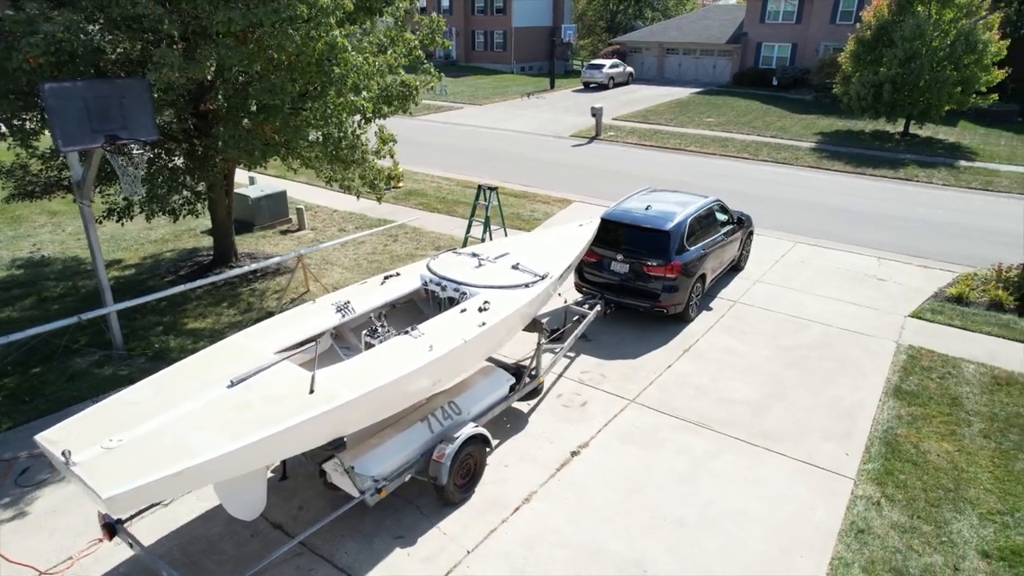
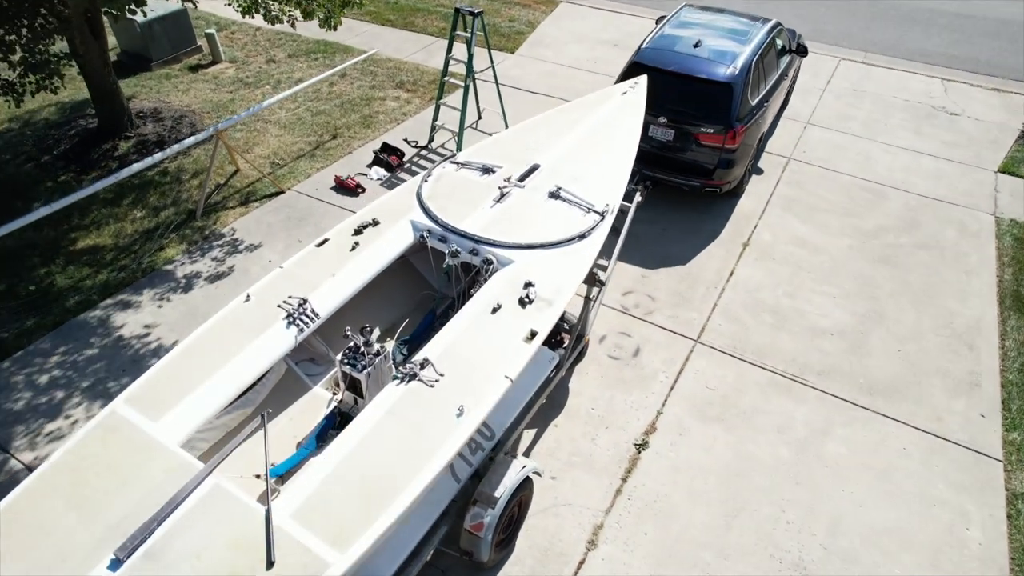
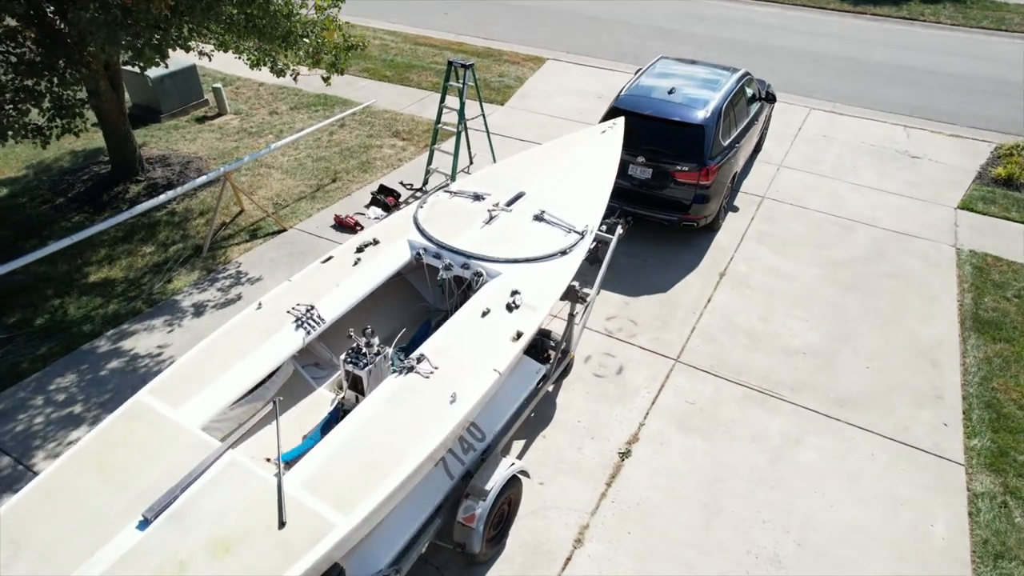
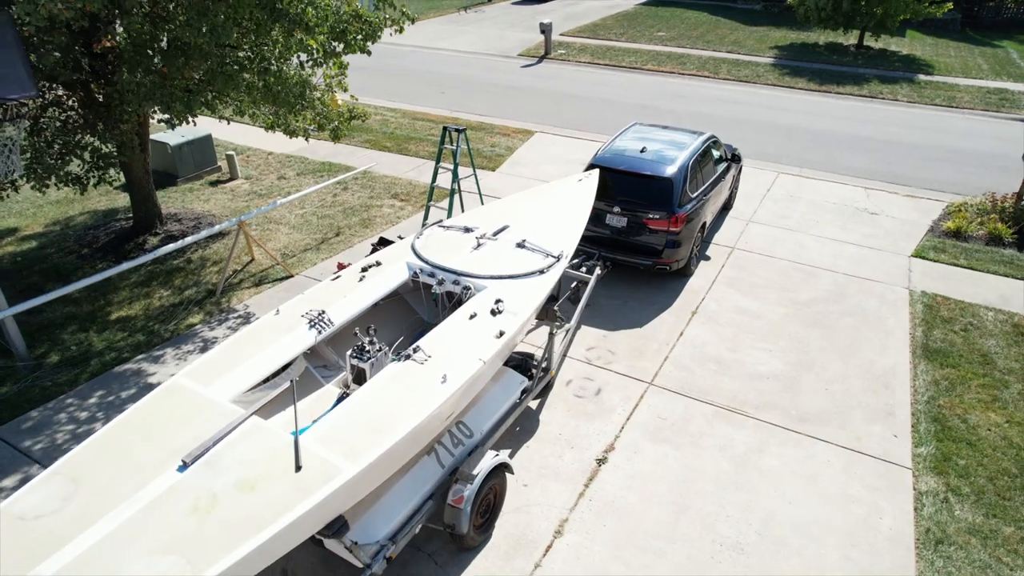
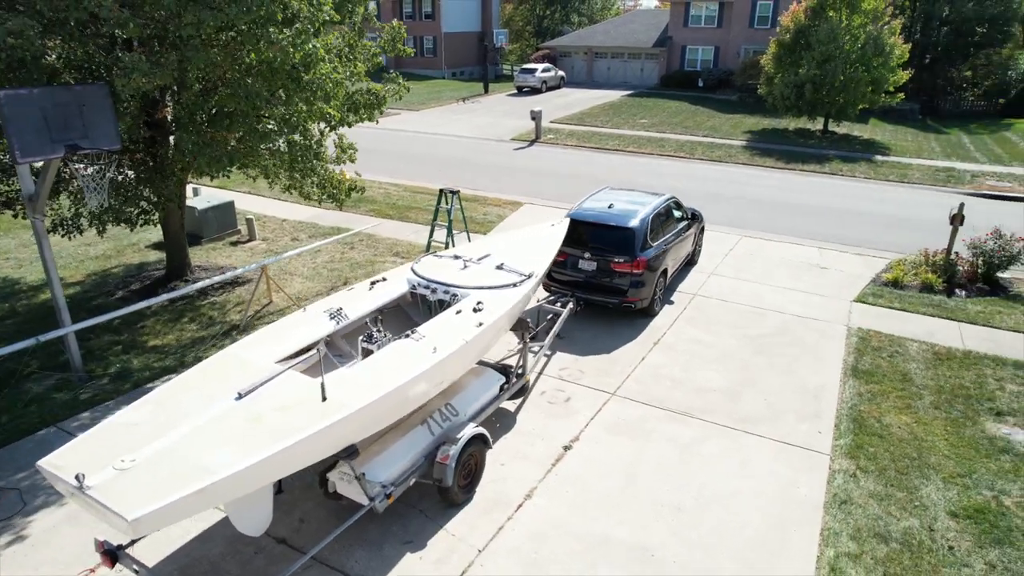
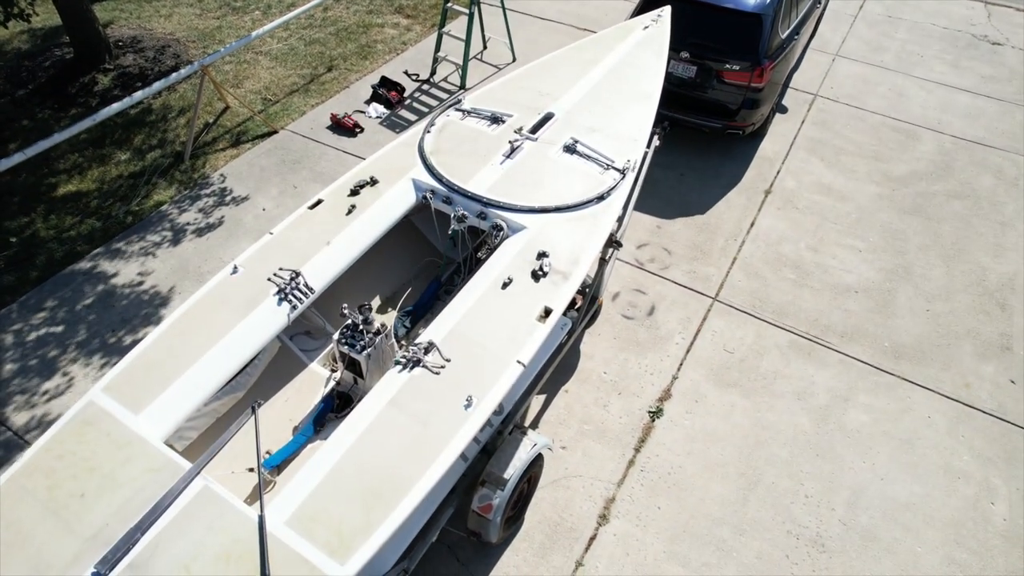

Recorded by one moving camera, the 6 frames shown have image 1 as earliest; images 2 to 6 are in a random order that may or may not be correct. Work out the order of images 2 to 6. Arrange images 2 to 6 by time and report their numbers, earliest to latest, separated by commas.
5, 4, 3, 2, 6
